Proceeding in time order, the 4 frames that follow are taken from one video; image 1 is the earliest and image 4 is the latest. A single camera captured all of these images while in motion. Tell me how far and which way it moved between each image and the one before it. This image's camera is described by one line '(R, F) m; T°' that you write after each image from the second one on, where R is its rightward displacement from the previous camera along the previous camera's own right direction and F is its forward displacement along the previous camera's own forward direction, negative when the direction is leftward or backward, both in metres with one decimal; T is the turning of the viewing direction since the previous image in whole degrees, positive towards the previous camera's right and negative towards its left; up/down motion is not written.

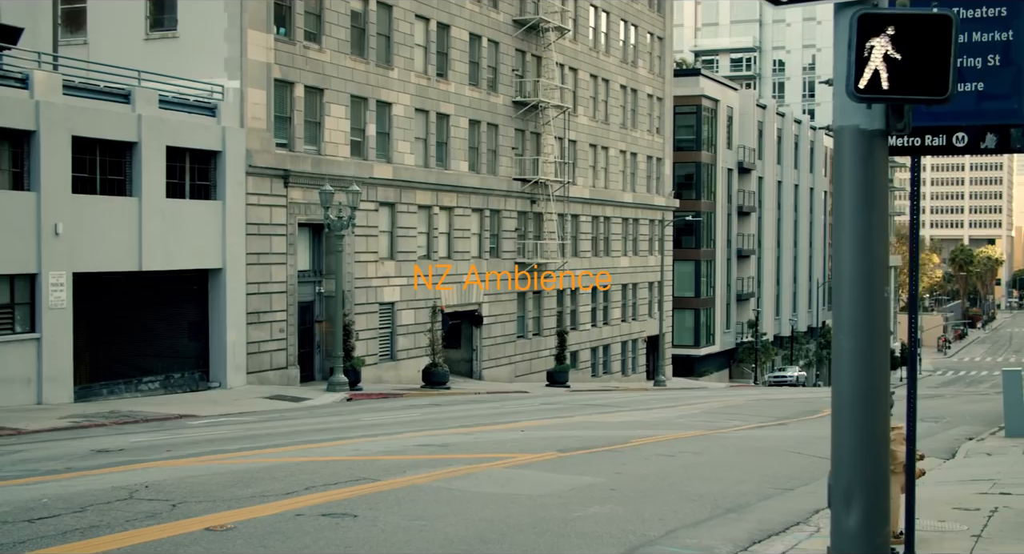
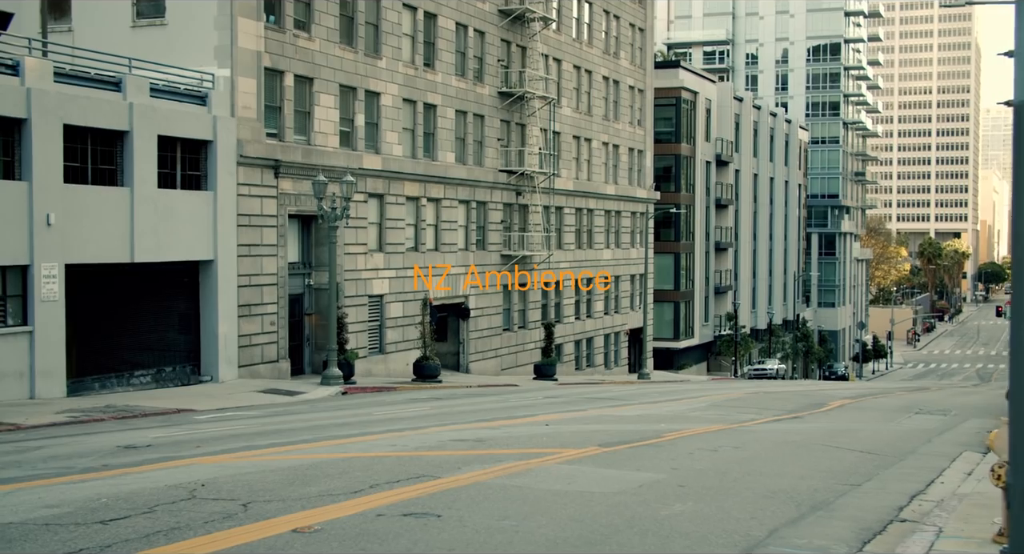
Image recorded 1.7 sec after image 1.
(-1.0, +0.3) m; +2°
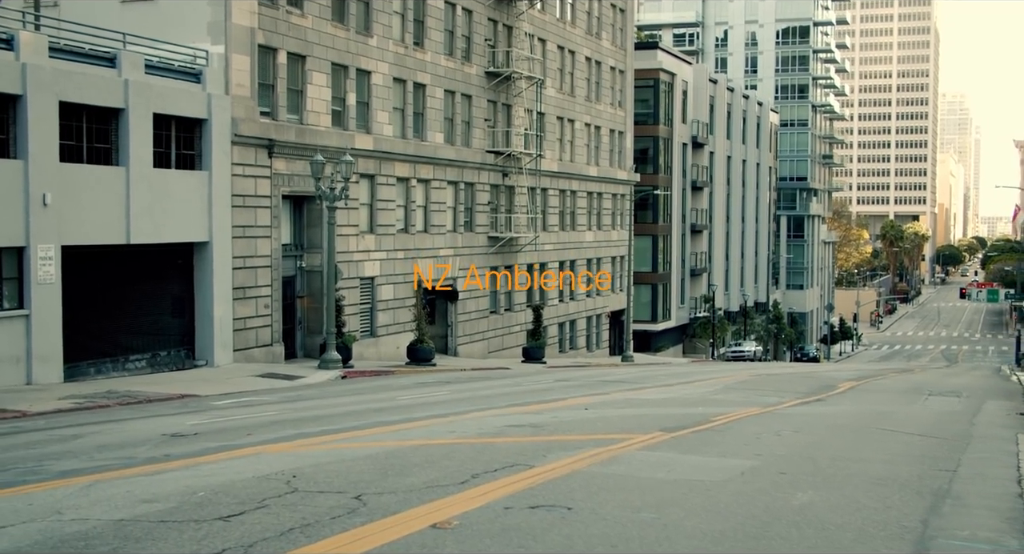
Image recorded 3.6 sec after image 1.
(-1.3, +0.4) m; +2°
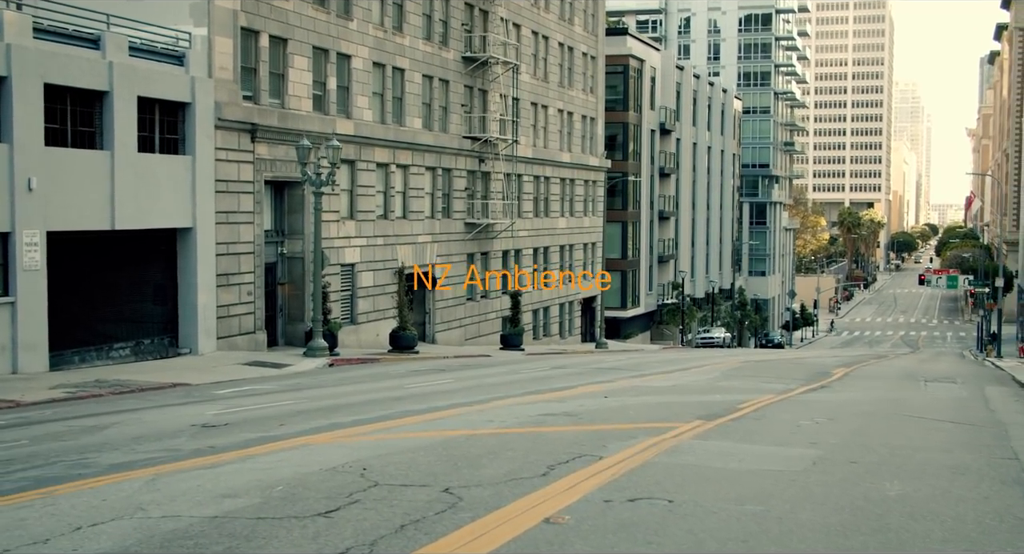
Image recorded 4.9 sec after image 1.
(-1.0, +0.2) m; +2°
